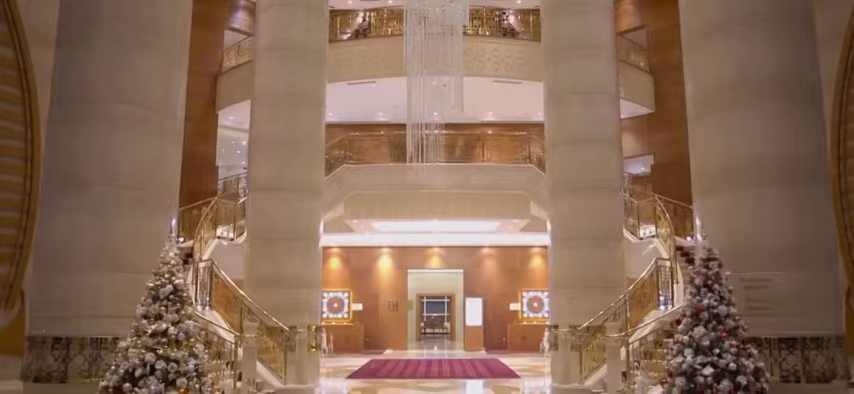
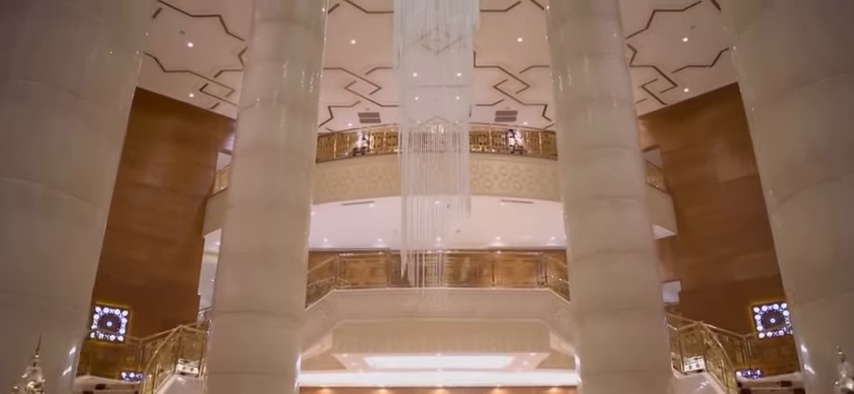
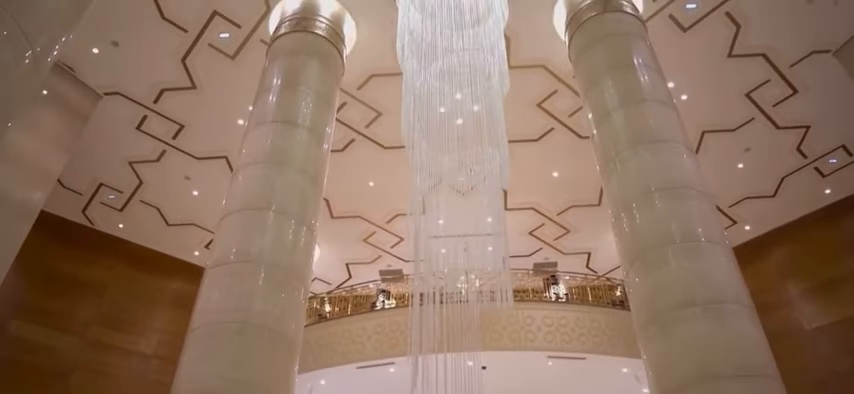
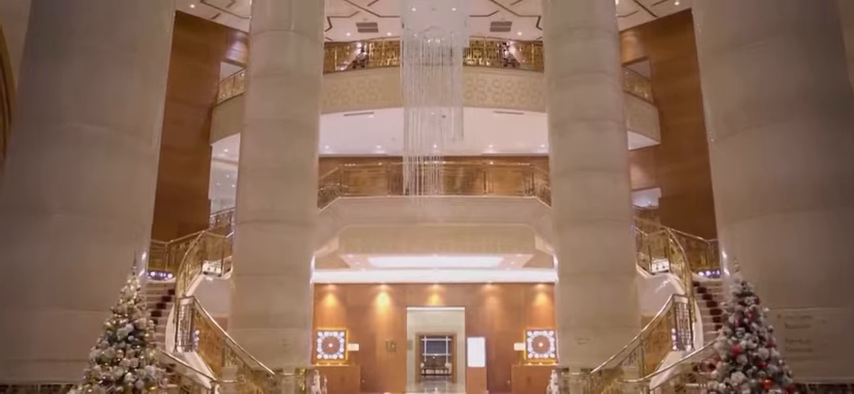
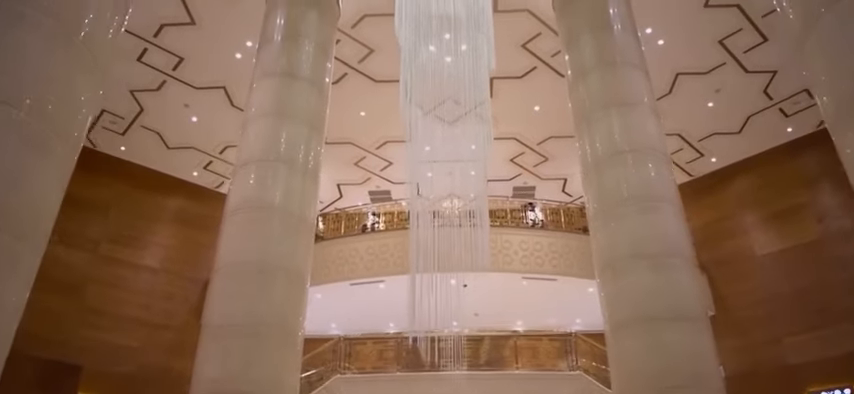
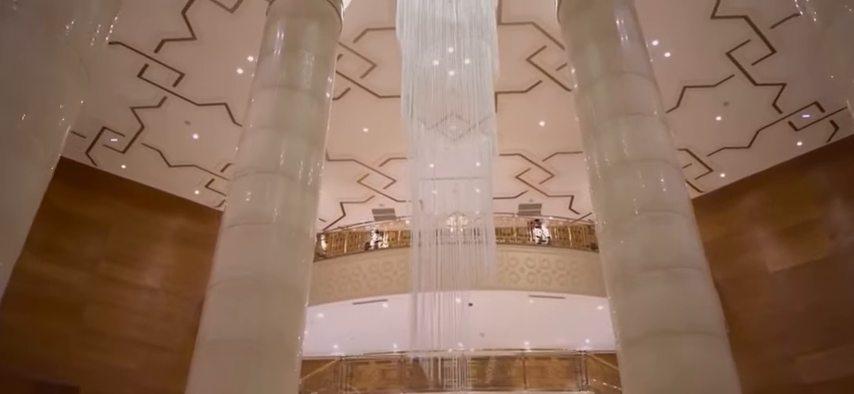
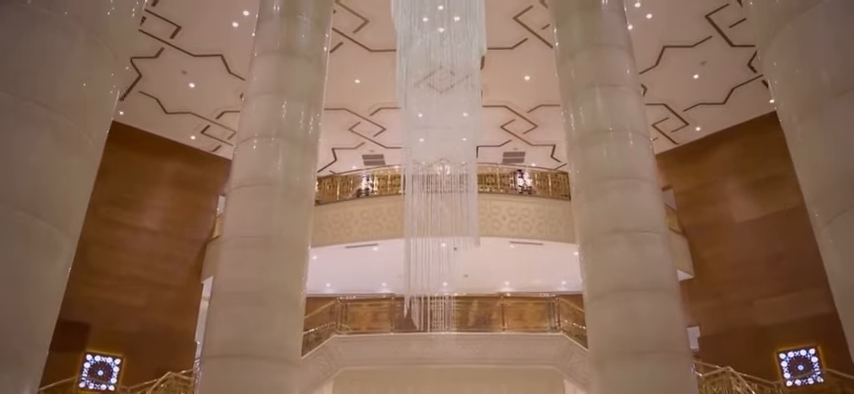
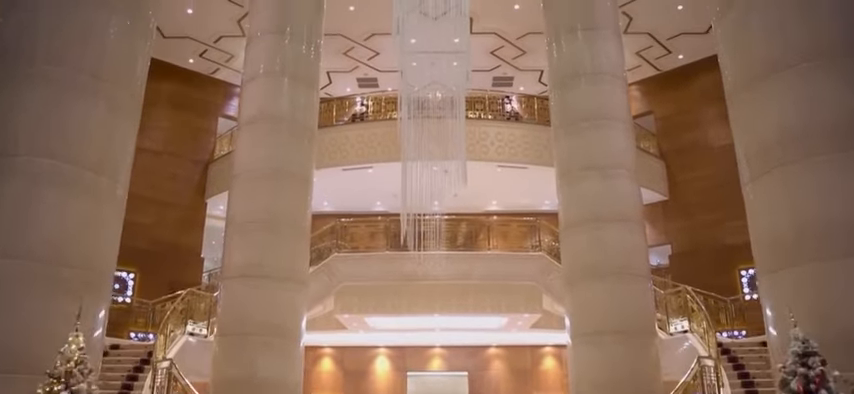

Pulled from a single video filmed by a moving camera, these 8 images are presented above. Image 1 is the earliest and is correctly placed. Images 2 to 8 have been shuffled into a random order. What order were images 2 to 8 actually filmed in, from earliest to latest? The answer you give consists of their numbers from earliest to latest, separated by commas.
4, 8, 2, 7, 5, 6, 3
